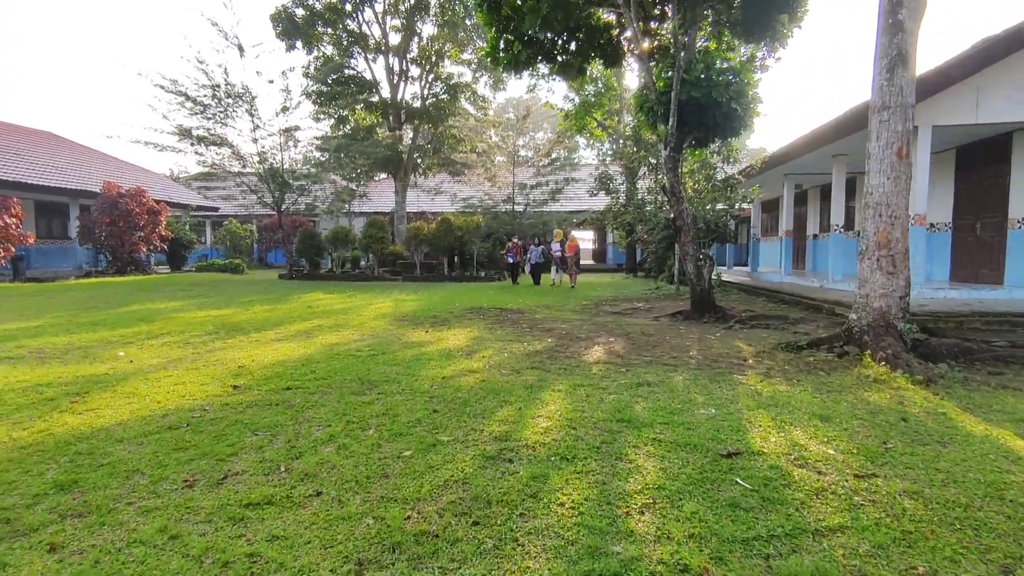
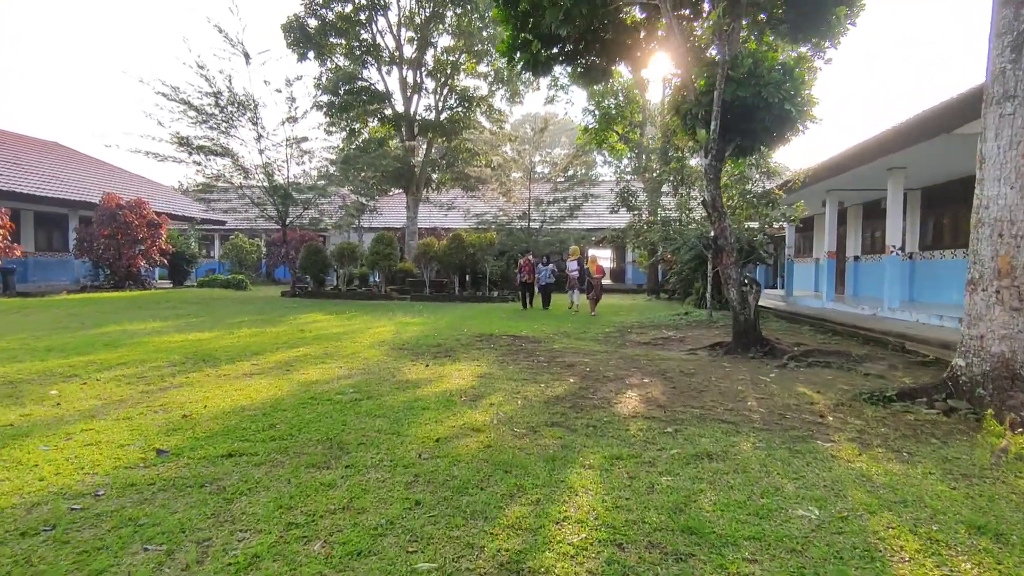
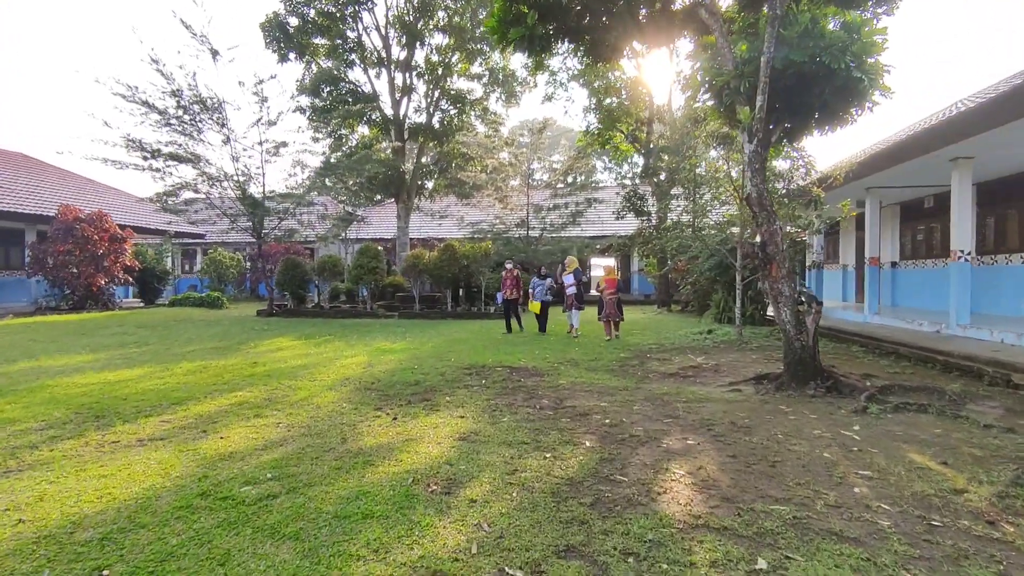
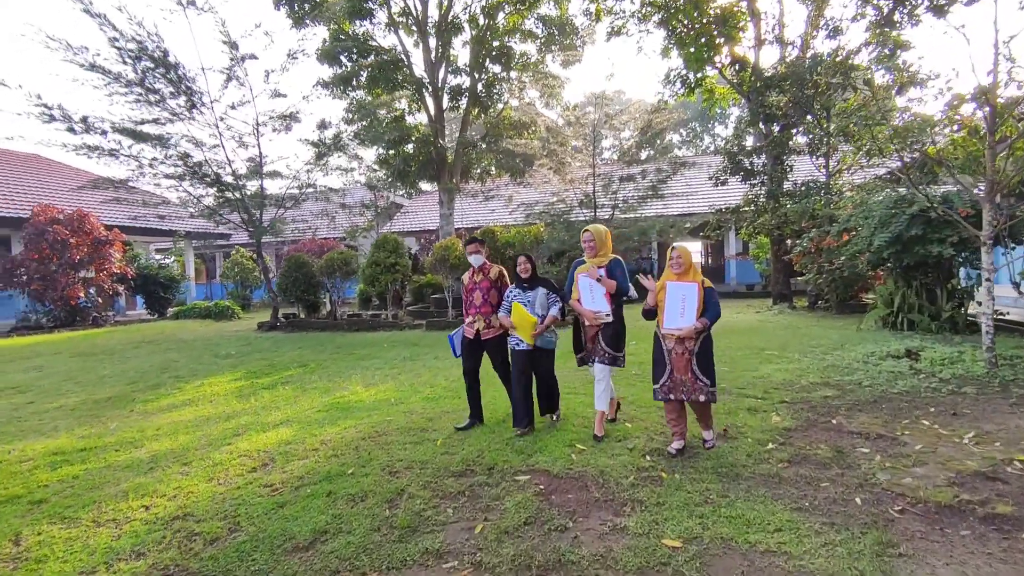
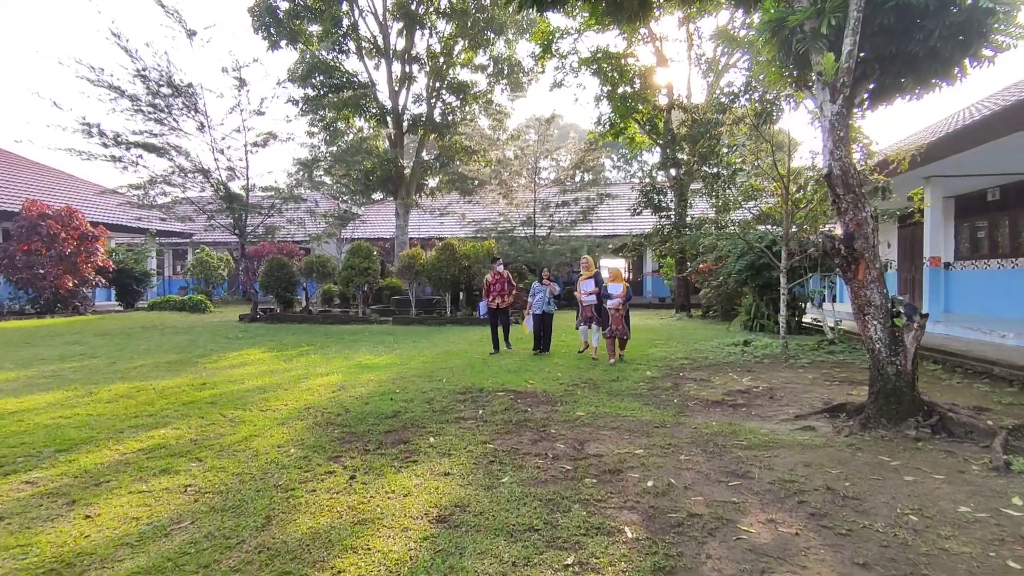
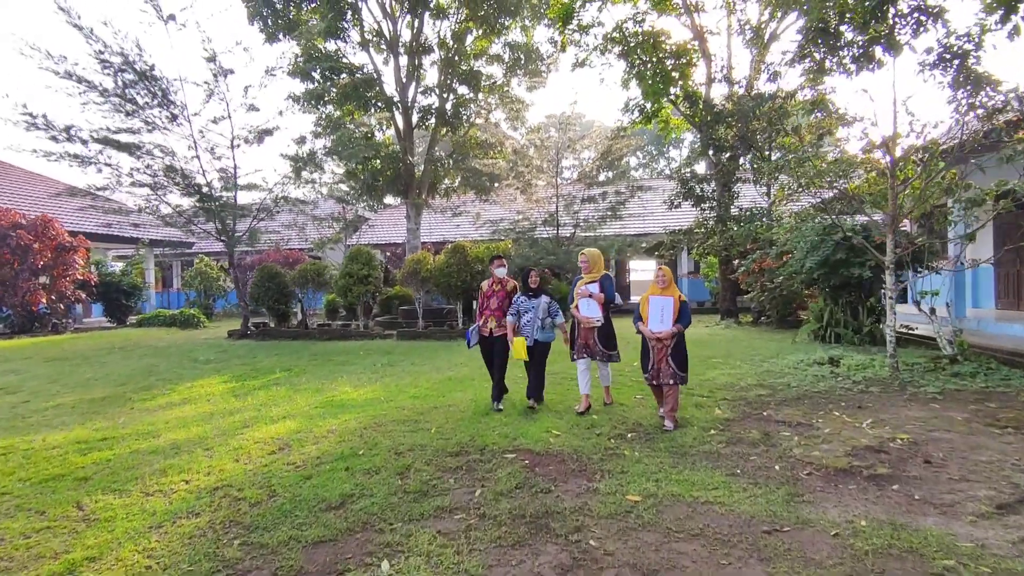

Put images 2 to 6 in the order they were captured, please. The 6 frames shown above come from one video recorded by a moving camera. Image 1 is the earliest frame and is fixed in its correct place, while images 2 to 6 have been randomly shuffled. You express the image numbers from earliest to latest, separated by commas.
2, 3, 5, 6, 4
